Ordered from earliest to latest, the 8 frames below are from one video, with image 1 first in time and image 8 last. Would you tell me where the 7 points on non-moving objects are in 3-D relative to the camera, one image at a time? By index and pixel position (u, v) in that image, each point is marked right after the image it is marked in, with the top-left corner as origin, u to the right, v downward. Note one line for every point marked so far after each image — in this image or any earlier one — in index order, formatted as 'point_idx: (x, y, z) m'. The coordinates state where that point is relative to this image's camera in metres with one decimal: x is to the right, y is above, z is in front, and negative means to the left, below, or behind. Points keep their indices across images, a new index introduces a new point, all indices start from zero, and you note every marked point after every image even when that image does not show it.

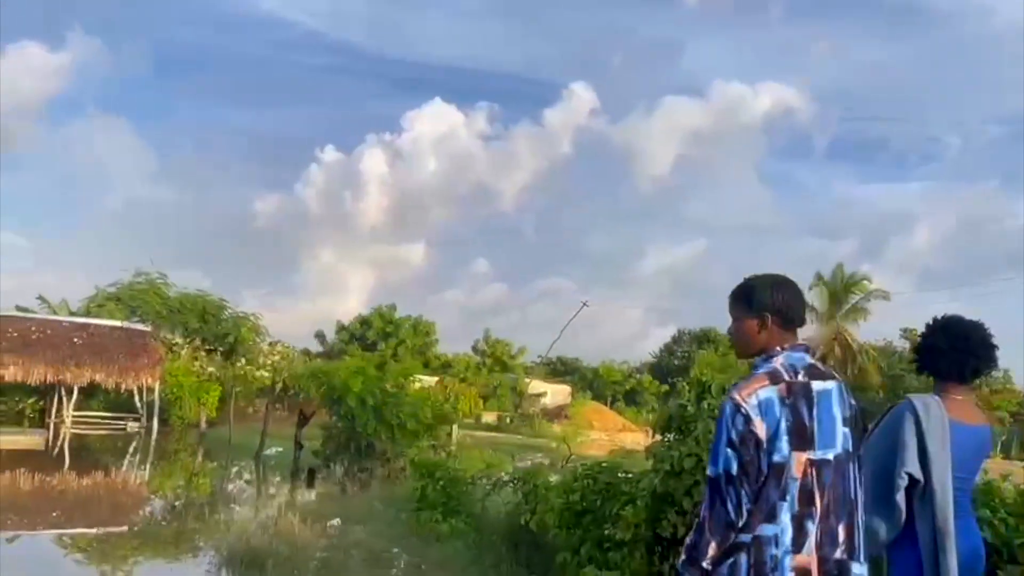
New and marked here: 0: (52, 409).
0: (-10.1, -2.7, +18.8) m
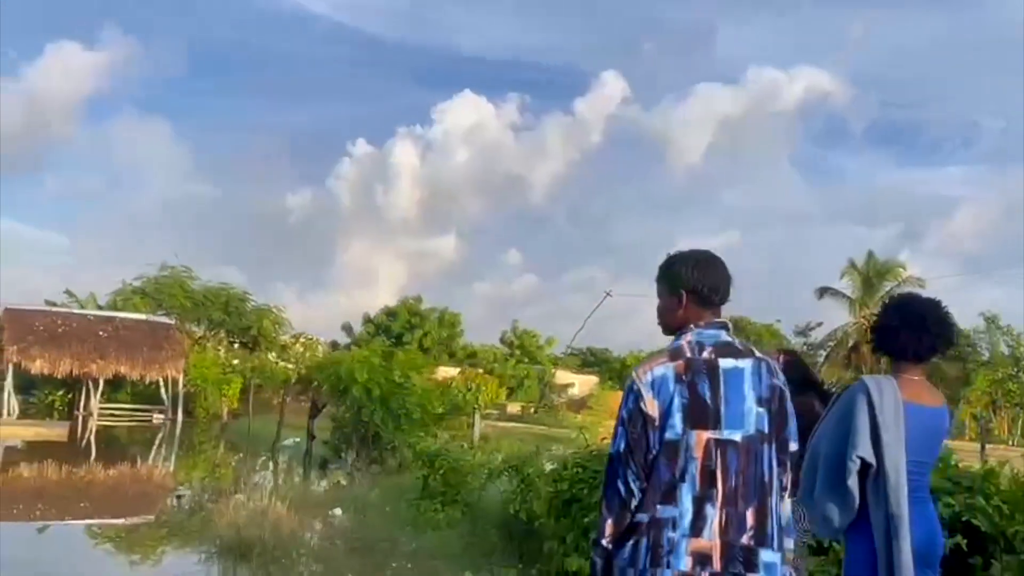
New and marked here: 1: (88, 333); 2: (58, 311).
0: (-9.7, -2.6, +19.1) m
1: (-9.5, -1.0, +18.9) m
2: (-10.3, -0.6, +19.3) m
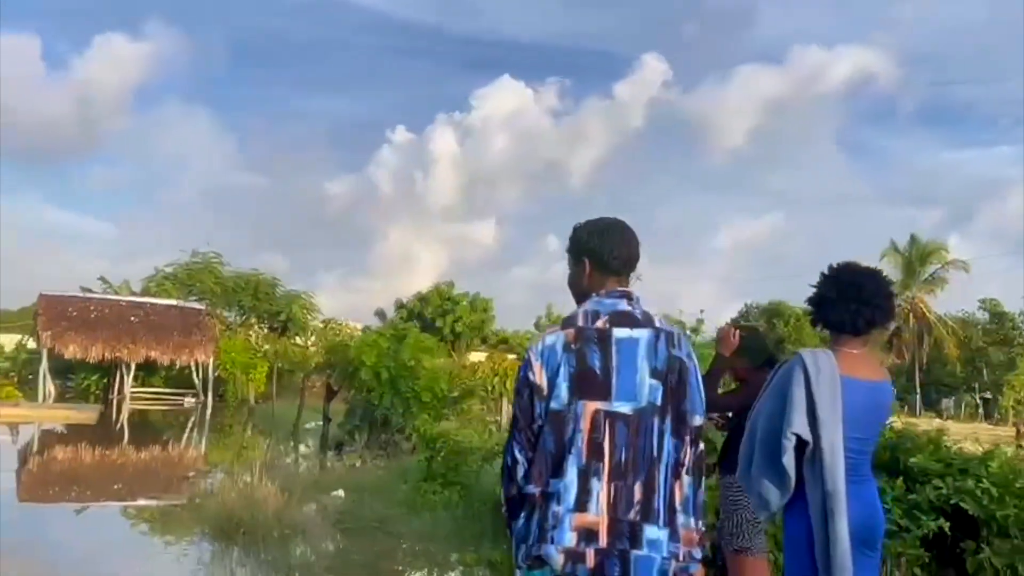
0: (-9.2, -2.2, +19.5) m
1: (-9.1, -0.7, +19.3) m
2: (-9.9, -0.2, +19.7) m
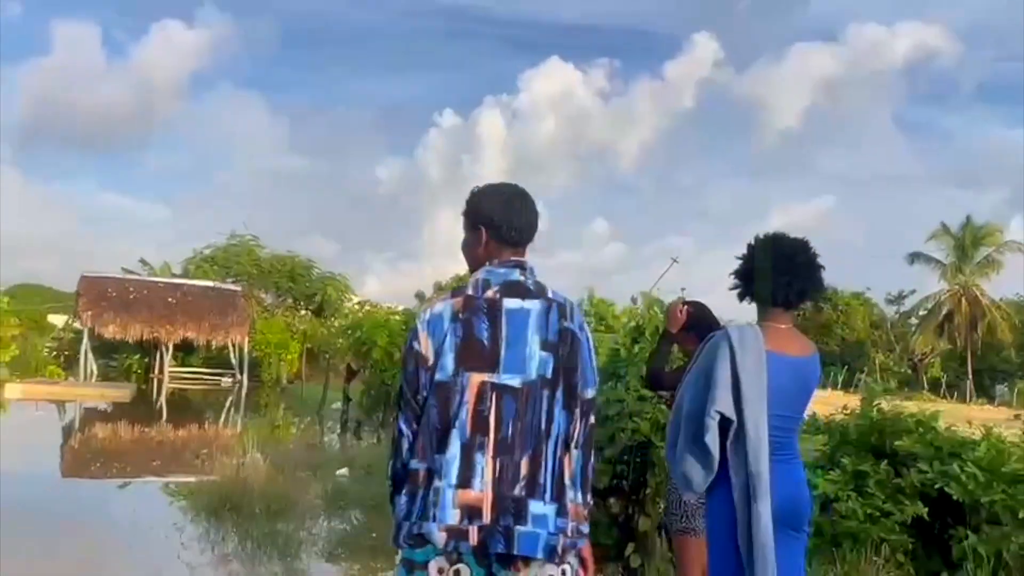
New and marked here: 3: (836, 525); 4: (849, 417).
0: (-8.6, -1.8, +19.9) m
1: (-8.5, -0.2, +19.7) m
2: (-9.2, +0.2, +20.1) m
3: (+1.8, -1.3, +4.8) m
4: (+2.0, -0.8, +5.0) m
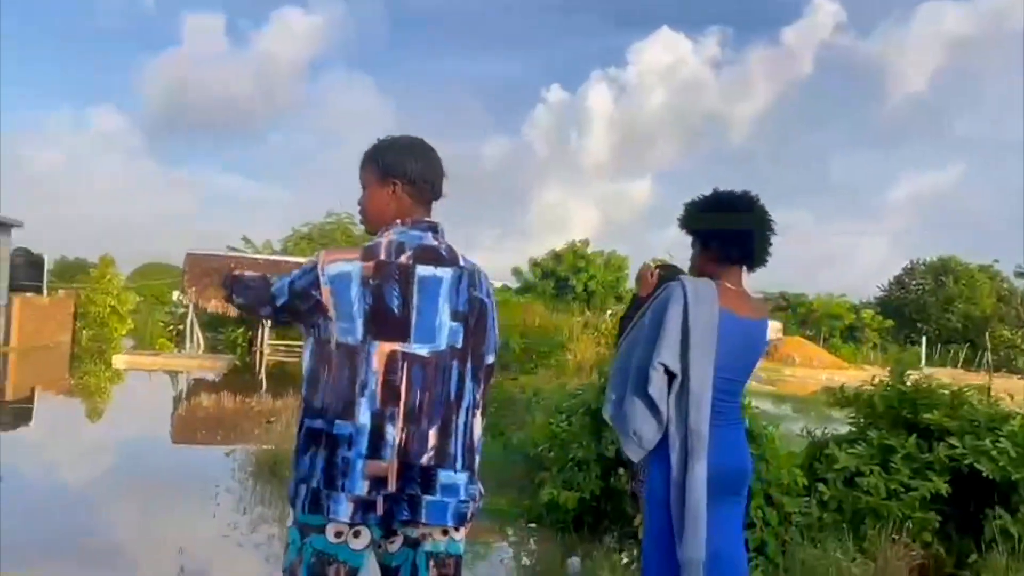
0: (-6.6, -1.2, +20.9) m
1: (-6.5, +0.3, +20.6) m
2: (-7.3, +0.8, +21.1) m
3: (+1.9, -1.2, +4.6) m
4: (+2.1, -0.6, +4.8) m
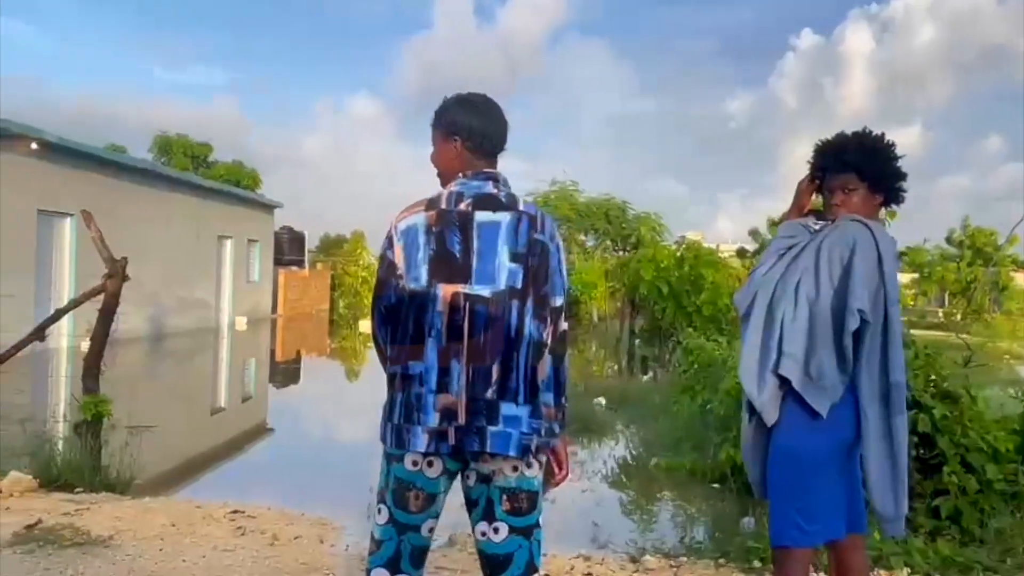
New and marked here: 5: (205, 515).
0: (-1.0, -0.4, +22.1) m
1: (-1.0, +1.1, +21.7) m
2: (-1.6, +1.6, +22.3) m
3: (+2.7, -0.9, +4.0) m
4: (+2.9, -0.3, +4.2) m
5: (-1.6, -1.2, +4.5) m
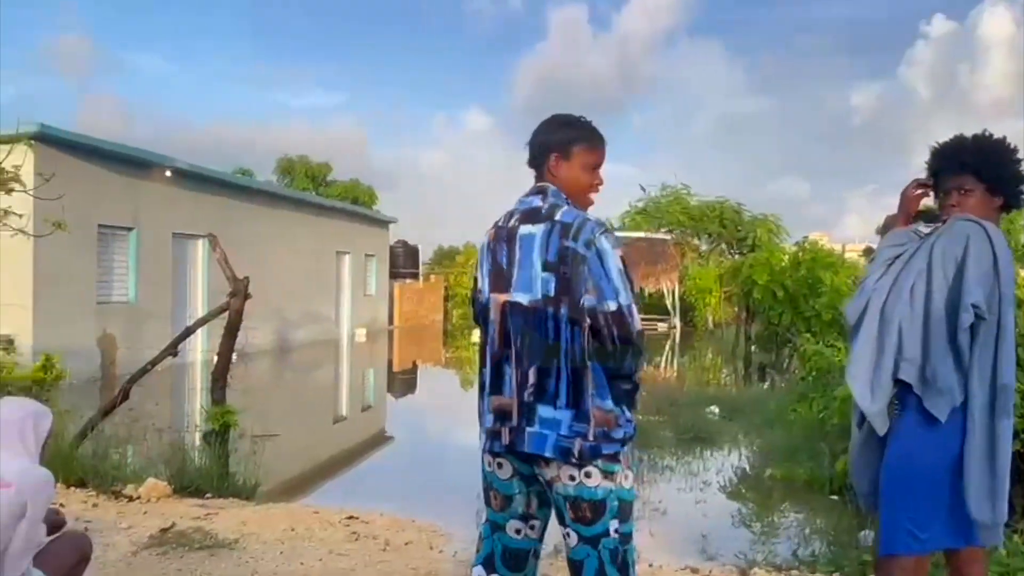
0: (+1.9, -0.6, +22.0) m
1: (+1.8, +0.9, +21.7) m
2: (+1.3, +1.4, +22.4) m
3: (+3.2, -0.9, +3.7) m
4: (+3.4, -0.3, +3.8) m
5: (-1.0, -1.3, +4.7) m
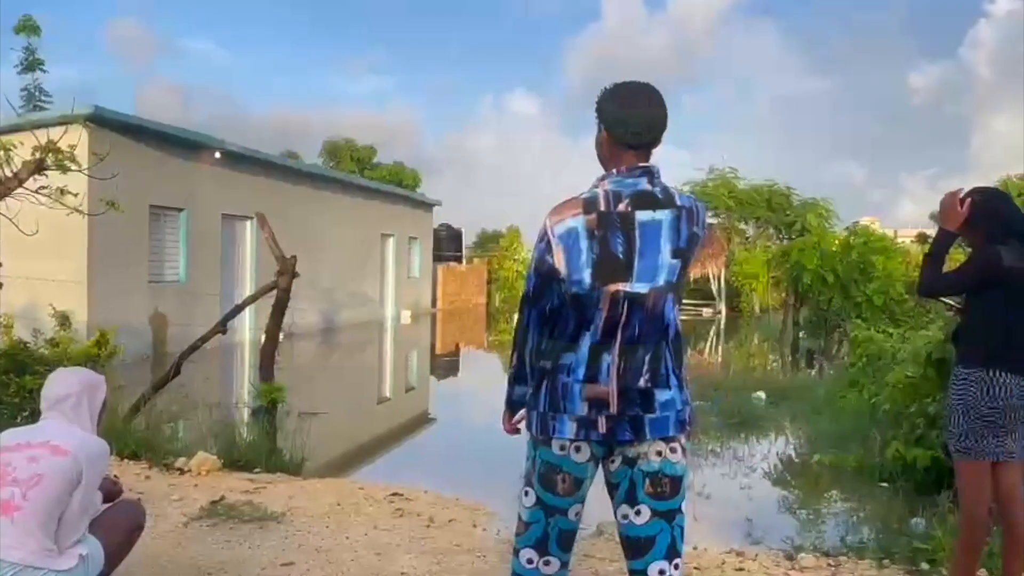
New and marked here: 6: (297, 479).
0: (+3.0, -0.2, +21.9) m
1: (+2.9, +1.3, +21.5) m
2: (+2.4, +1.8, +22.3) m
3: (+3.4, -0.8, +3.5) m
4: (+3.6, -0.2, +3.6) m
5: (-0.8, -1.2, +4.7) m
6: (-1.3, -1.2, +5.2) m
